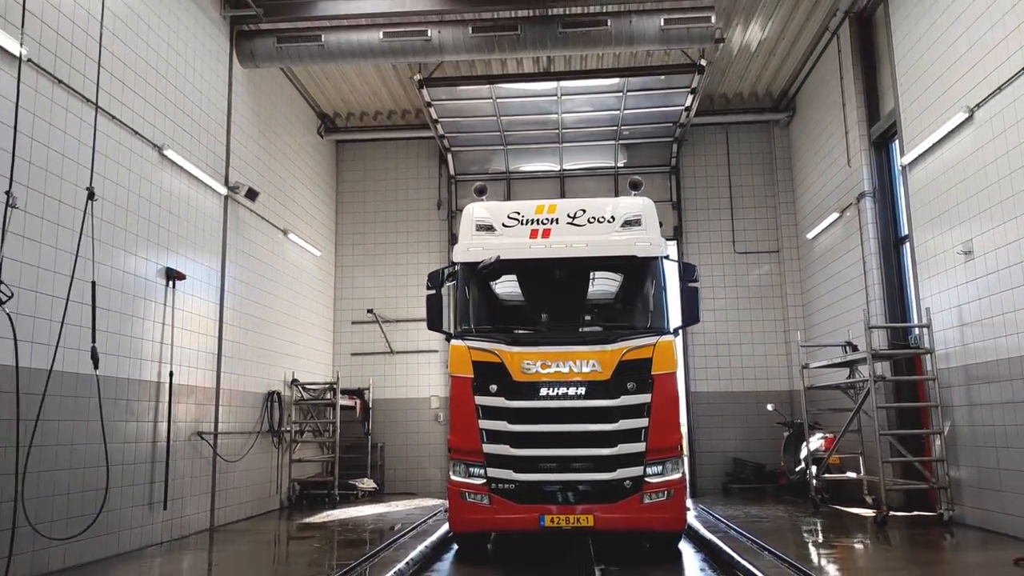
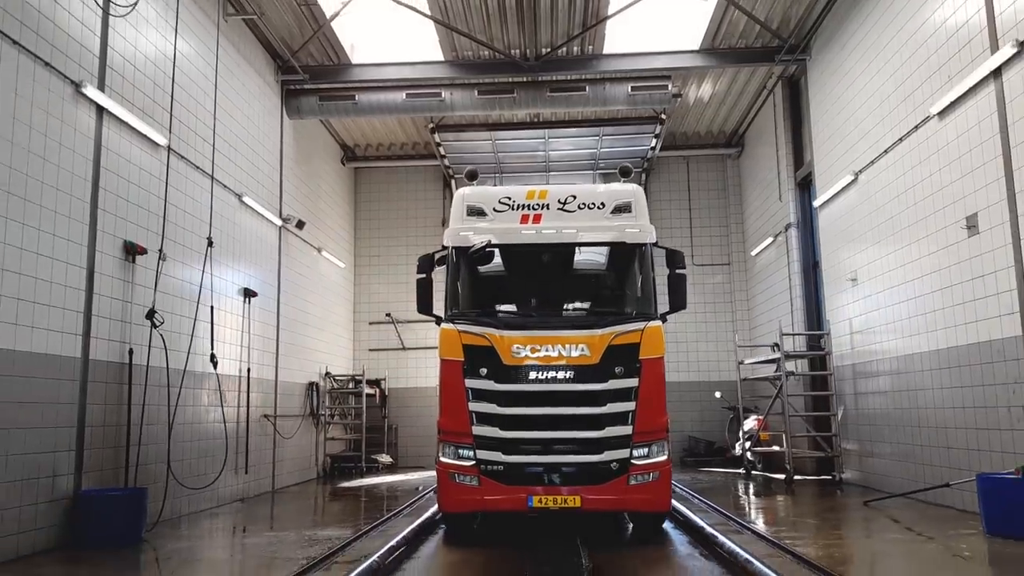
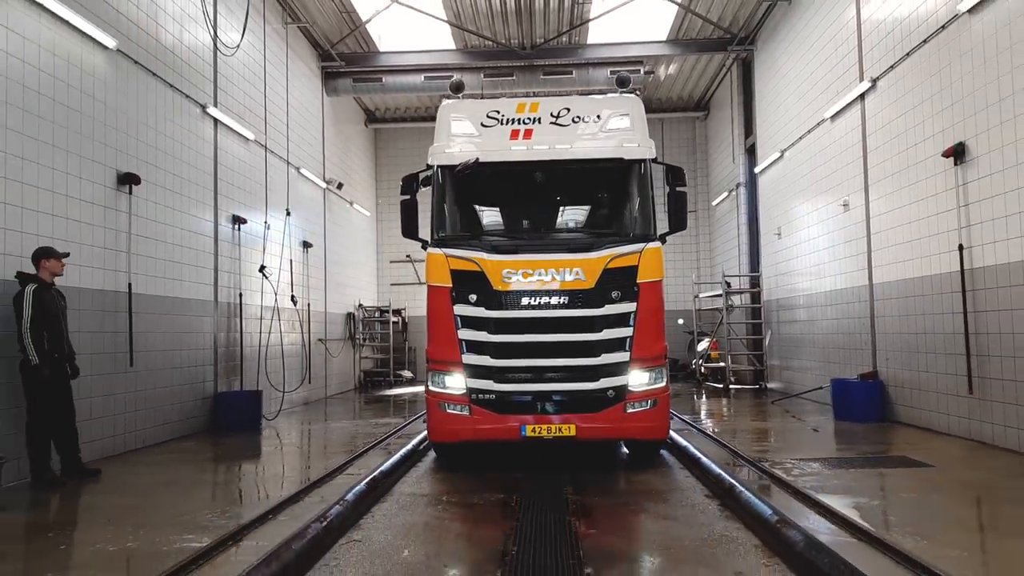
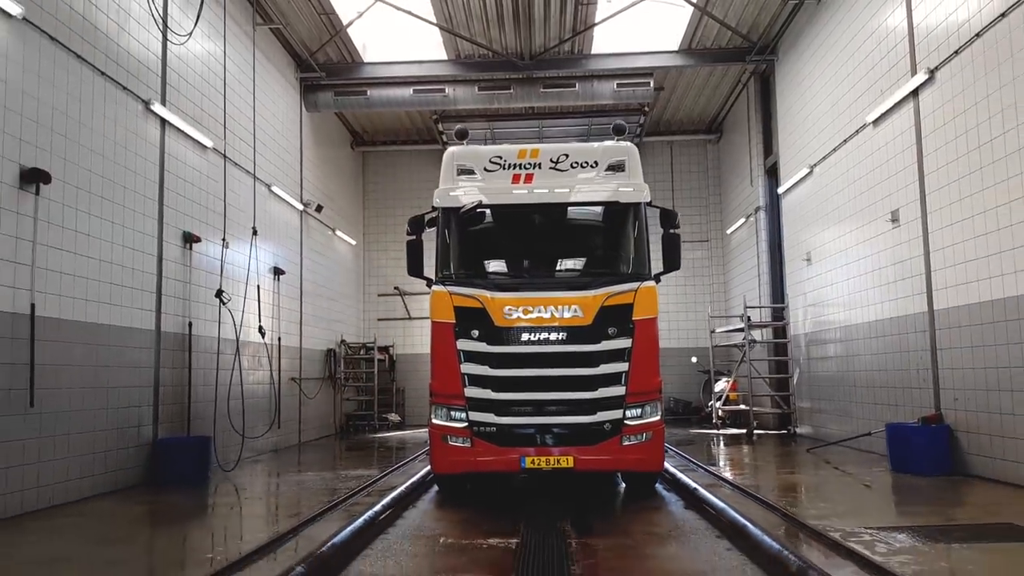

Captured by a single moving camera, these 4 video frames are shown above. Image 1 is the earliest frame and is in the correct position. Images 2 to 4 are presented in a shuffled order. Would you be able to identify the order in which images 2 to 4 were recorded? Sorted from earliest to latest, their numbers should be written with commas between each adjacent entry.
2, 4, 3
